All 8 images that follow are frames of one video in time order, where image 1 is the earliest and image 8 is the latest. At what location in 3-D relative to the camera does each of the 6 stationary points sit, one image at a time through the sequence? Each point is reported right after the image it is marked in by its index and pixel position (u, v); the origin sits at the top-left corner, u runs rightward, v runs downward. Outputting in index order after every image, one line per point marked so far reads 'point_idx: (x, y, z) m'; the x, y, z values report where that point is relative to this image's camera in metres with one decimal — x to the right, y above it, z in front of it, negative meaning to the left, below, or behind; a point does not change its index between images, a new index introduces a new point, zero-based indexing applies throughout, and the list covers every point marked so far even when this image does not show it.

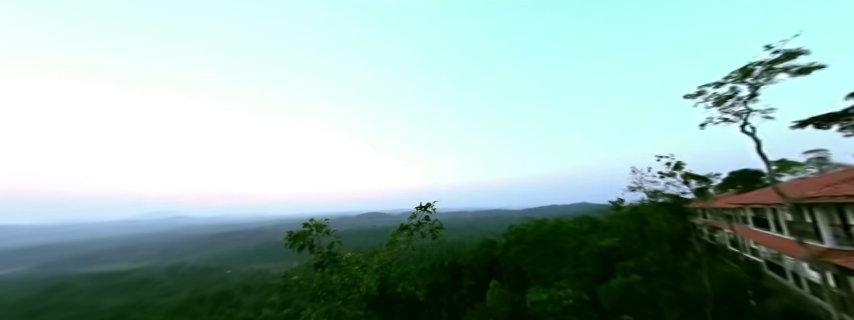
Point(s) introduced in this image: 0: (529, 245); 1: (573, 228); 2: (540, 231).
0: (+7.2, -6.2, +17.8) m
1: (+11.7, -5.5, +19.2) m
2: (+8.7, -5.3, +18.7) m
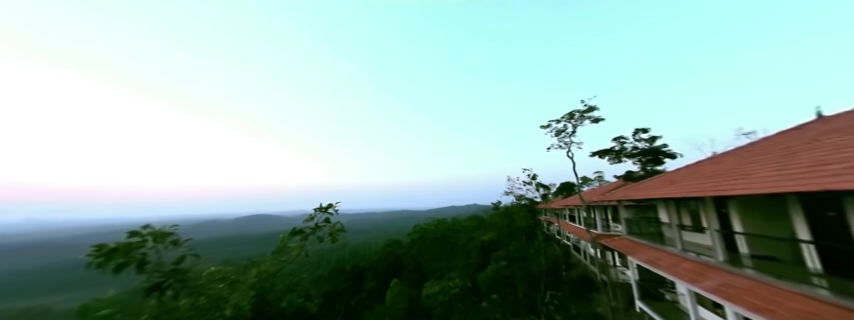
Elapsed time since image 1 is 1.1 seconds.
0: (+0.1, -6.6, +19.6) m
1: (+3.7, -6.3, +22.6) m
2: (+1.2, -5.8, +20.9) m
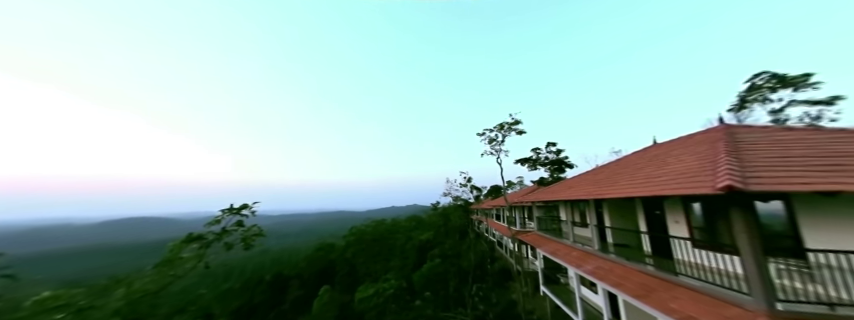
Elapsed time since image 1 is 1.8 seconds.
0: (-5.1, -6.6, +19.2) m
1: (-2.4, -6.4, +23.0) m
2: (-4.4, -5.9, +20.8) m
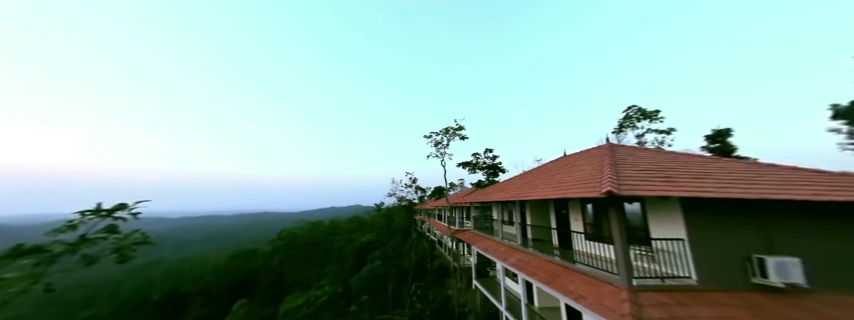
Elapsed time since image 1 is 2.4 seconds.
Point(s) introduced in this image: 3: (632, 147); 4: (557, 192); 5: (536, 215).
0: (-9.8, -6.1, +17.8) m
1: (-7.9, -6.1, +22.1) m
2: (-9.4, -5.4, +19.5) m
3: (+8.6, +0.6, +10.0) m
4: (+4.8, -1.3, +8.8) m
5: (+6.3, -3.3, +13.7) m
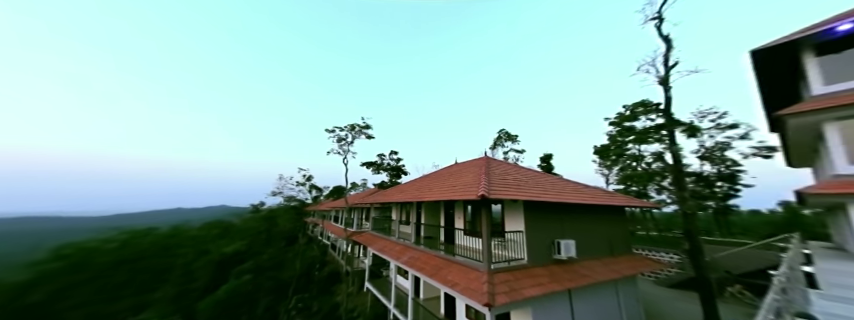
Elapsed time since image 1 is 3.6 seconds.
0: (-16.5, -4.8, +12.9) m
1: (-16.5, -4.9, +17.6) m
2: (-16.7, -4.1, +14.7) m
3: (+4.0, -0.1, +13.3) m
4: (+0.9, -1.5, +10.5) m
5: (+0.1, -3.7, +15.6) m
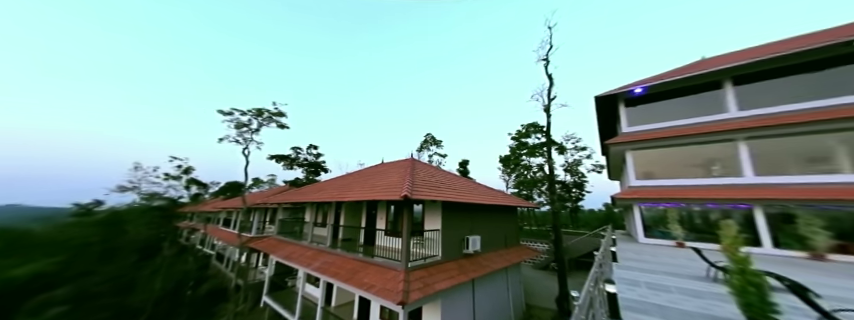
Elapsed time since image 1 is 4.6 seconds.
0: (-19.7, -3.6, +7.0) m
1: (-21.3, -3.7, +11.4) m
2: (-20.5, -2.9, +8.6) m
3: (-0.2, -0.2, +14.2) m
4: (-2.4, -1.4, +10.5) m
5: (-4.9, -3.5, +15.0) m
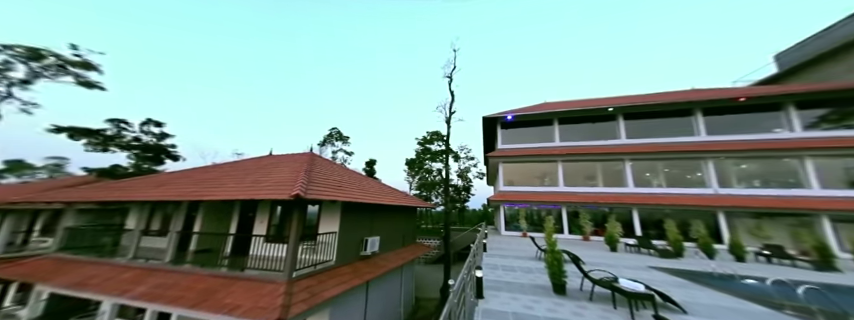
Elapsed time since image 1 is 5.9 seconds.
0: (-20.4, -1.8, -2.0) m
1: (-23.7, -1.7, +1.4) m
2: (-21.7, -1.0, -0.9) m
3: (-5.5, 0.0, +12.7) m
4: (-6.0, -1.1, +8.5) m
5: (-10.4, -2.9, +11.4) m
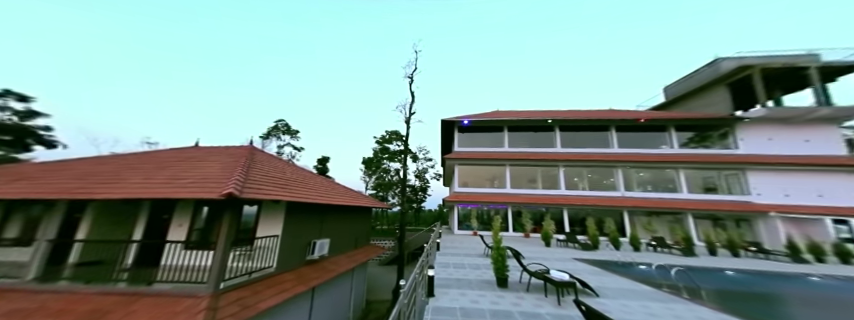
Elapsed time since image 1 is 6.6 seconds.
0: (-19.4, -1.1, -6.1) m
1: (-23.3, -0.8, -3.4) m
2: (-20.9, -0.2, -5.2) m
3: (-7.6, +0.3, +11.2) m
4: (-7.3, -0.8, +7.0) m
5: (-12.2, -2.4, +9.0) m
